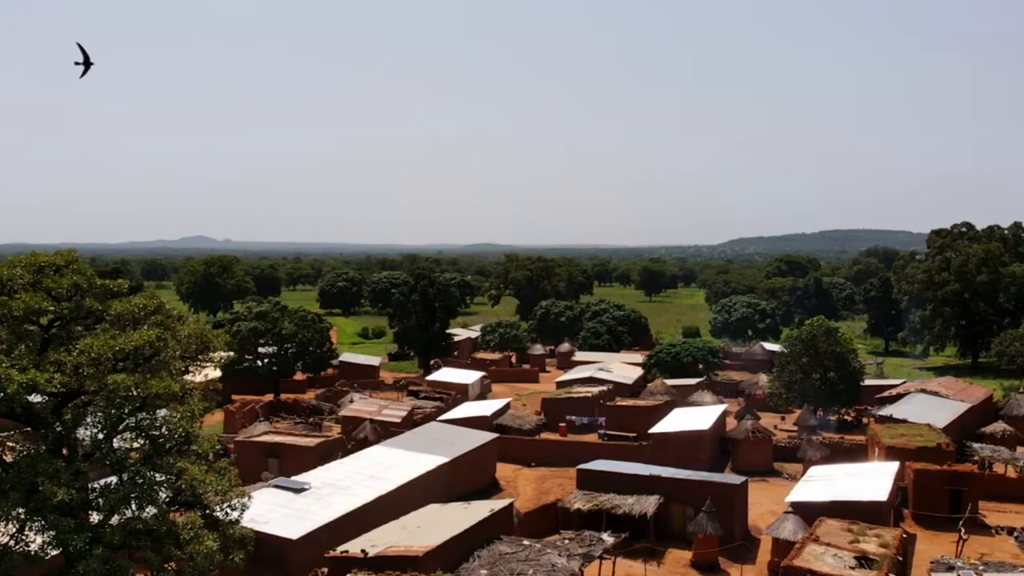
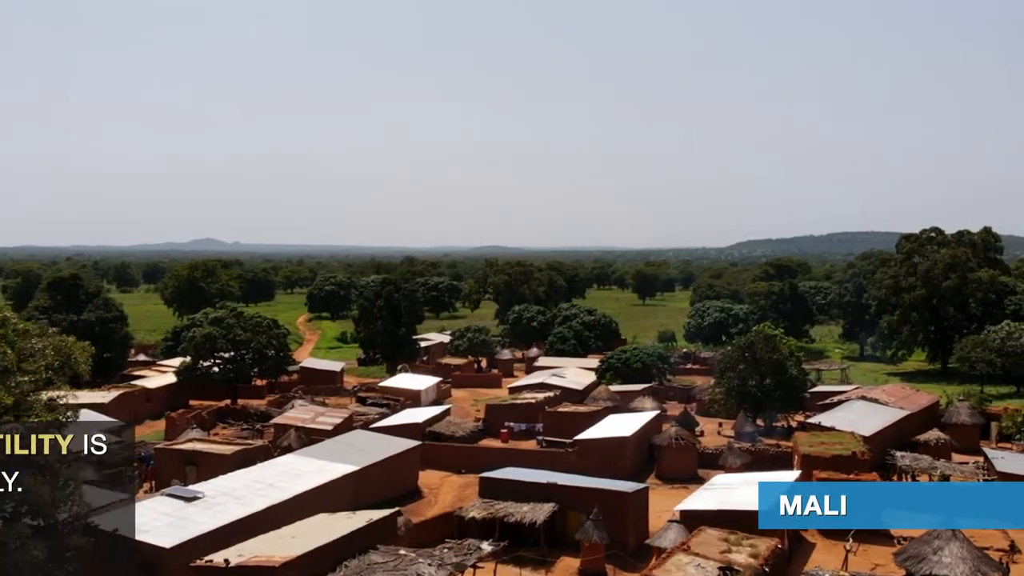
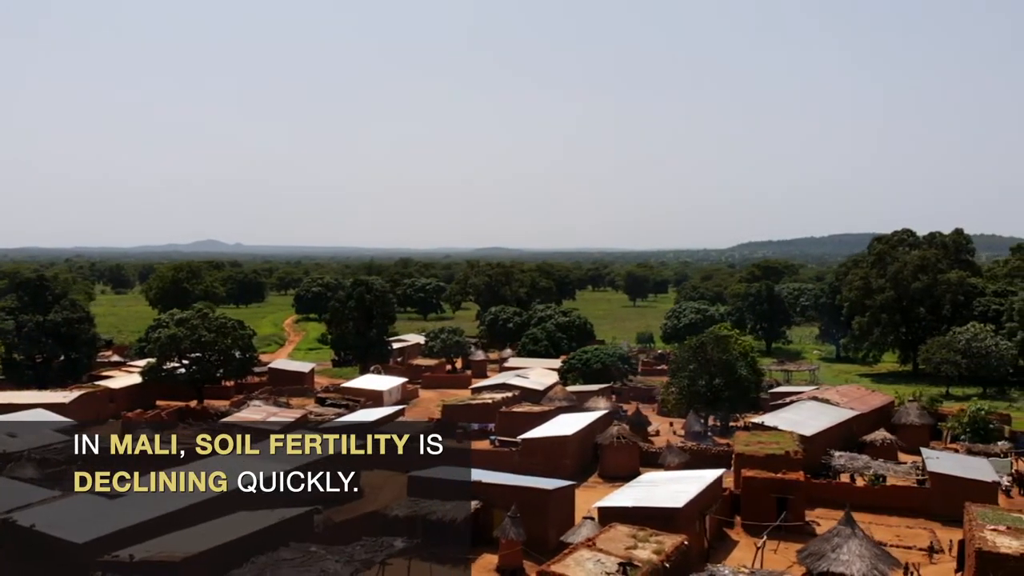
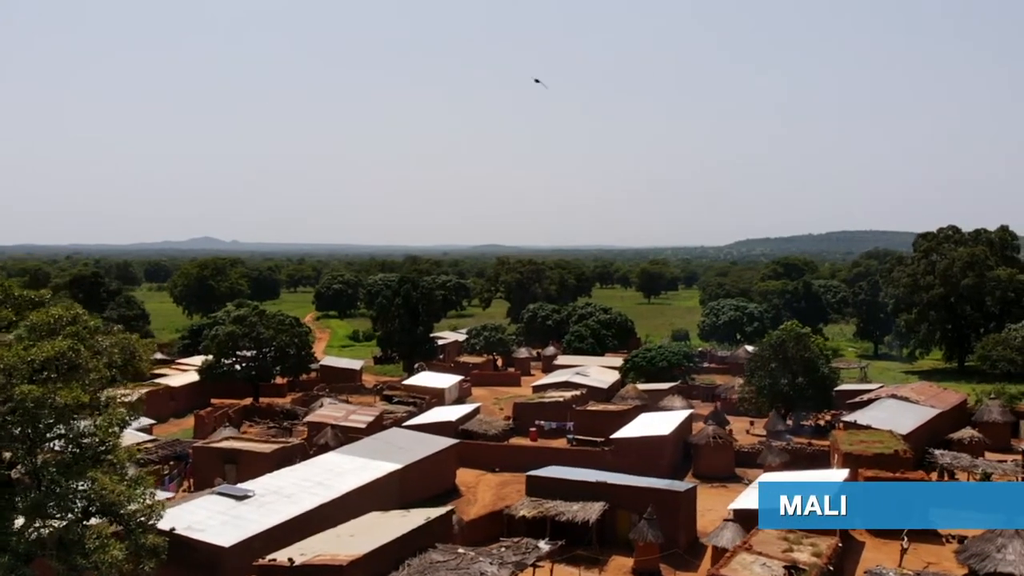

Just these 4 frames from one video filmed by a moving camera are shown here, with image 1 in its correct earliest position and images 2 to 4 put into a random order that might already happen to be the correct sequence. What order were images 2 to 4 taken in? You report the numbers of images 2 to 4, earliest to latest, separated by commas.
4, 2, 3
